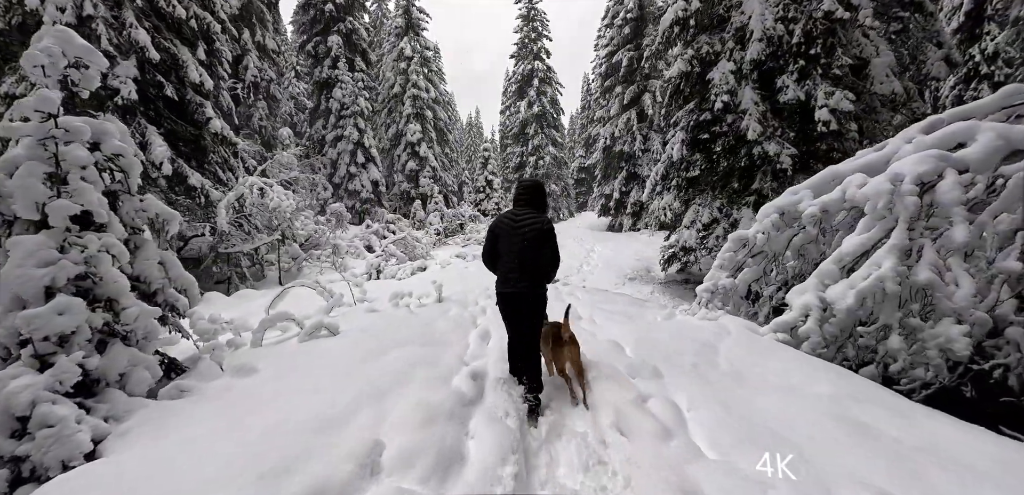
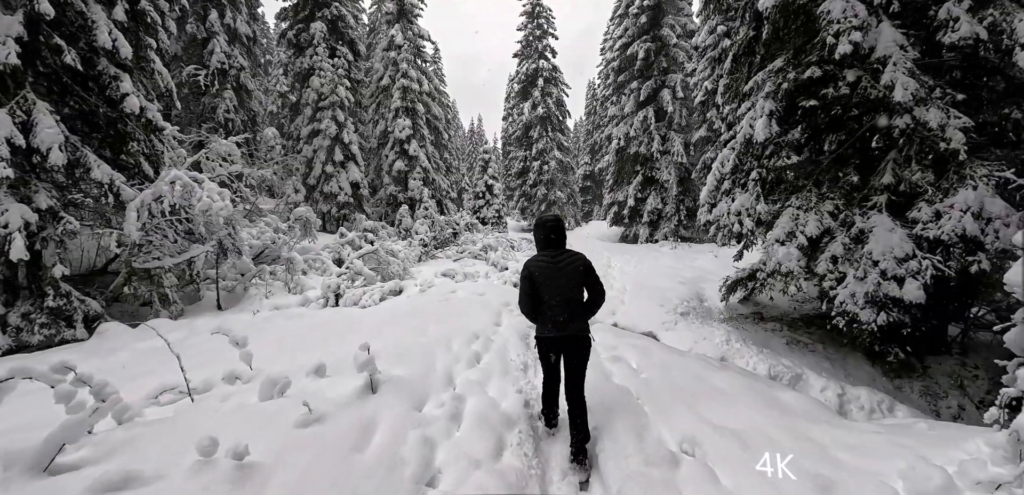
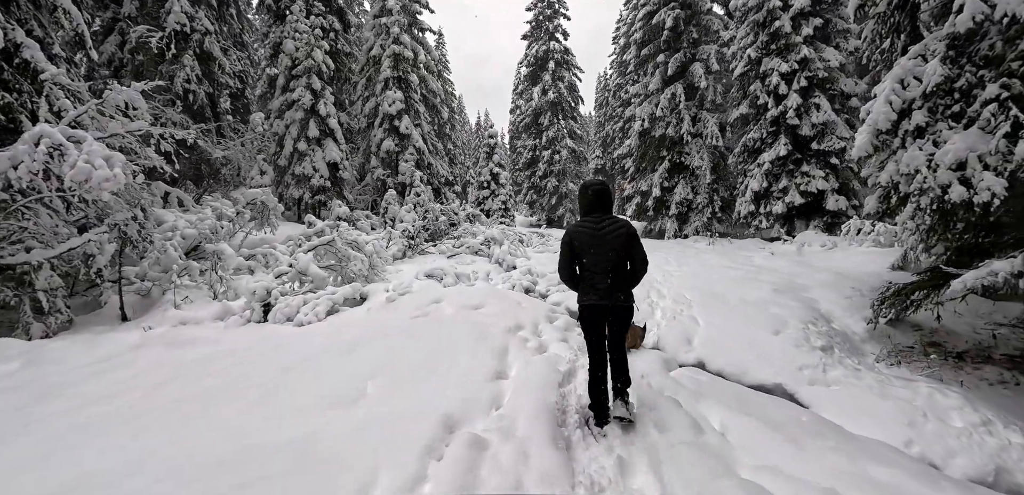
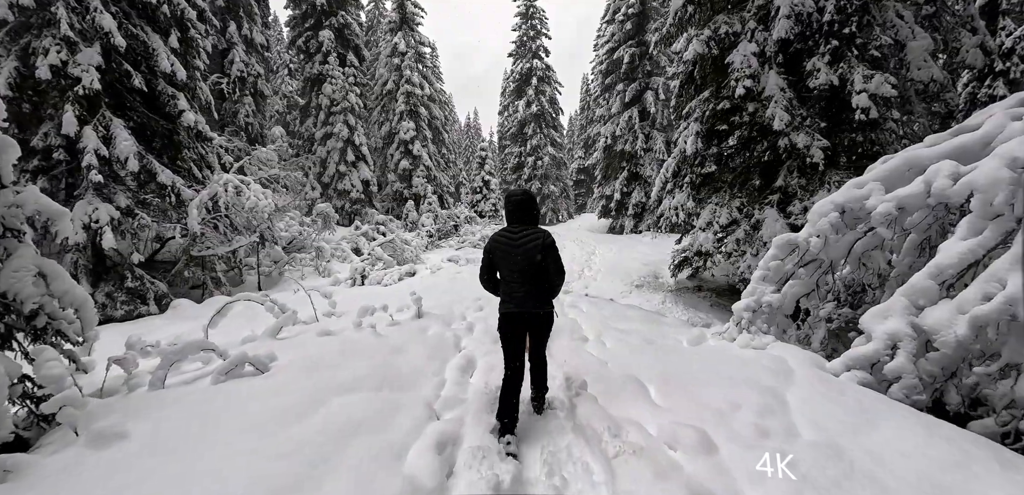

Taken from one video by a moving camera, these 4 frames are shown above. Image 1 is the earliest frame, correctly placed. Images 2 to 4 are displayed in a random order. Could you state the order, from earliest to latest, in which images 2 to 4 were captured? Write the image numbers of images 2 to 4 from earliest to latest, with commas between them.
4, 2, 3
